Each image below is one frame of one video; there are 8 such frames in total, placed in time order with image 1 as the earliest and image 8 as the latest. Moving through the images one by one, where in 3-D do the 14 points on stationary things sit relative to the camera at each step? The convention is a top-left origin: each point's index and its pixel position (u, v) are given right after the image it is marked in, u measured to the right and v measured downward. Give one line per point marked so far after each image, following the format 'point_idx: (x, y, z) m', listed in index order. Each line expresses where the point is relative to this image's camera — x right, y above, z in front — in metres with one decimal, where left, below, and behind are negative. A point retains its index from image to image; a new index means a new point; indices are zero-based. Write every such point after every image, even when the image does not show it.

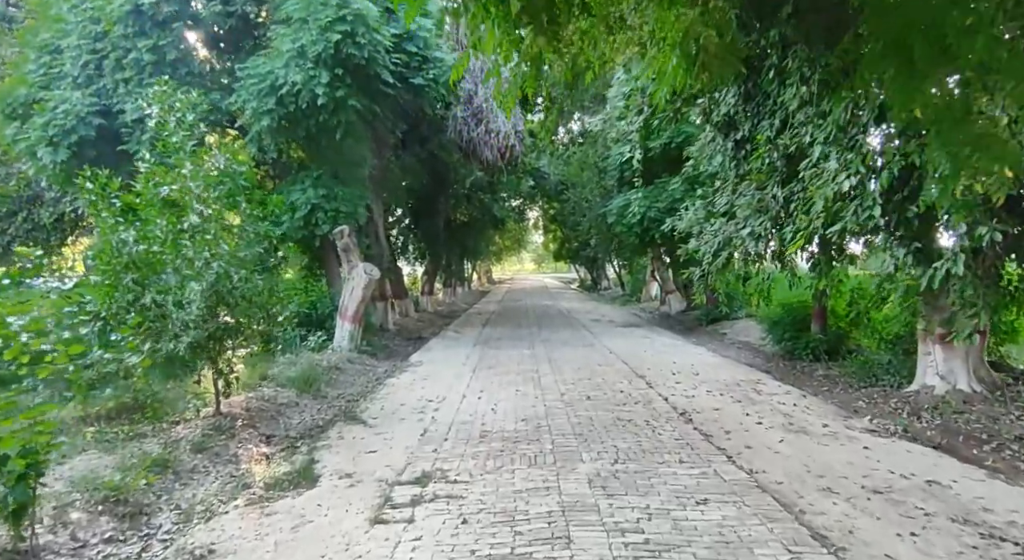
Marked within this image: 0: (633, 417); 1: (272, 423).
0: (+1.2, -1.4, +7.3) m
1: (-2.6, -1.5, +8.0) m
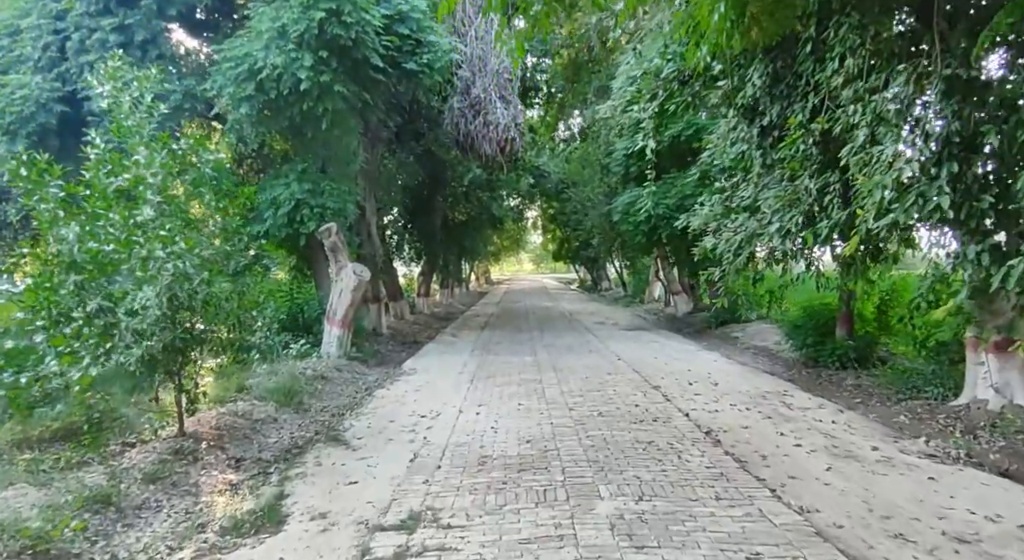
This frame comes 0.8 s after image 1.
0: (+1.2, -1.4, +6.4) m
1: (-2.6, -1.6, +7.1) m
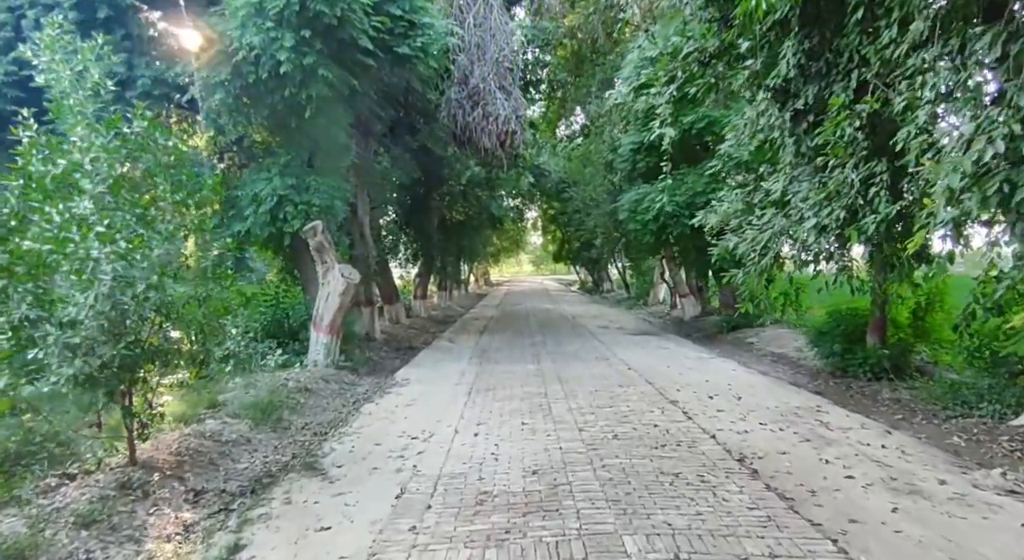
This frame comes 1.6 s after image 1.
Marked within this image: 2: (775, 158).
0: (+1.3, -1.4, +5.5) m
1: (-2.5, -1.6, +6.1) m
2: (+3.0, +1.4, +8.5) m
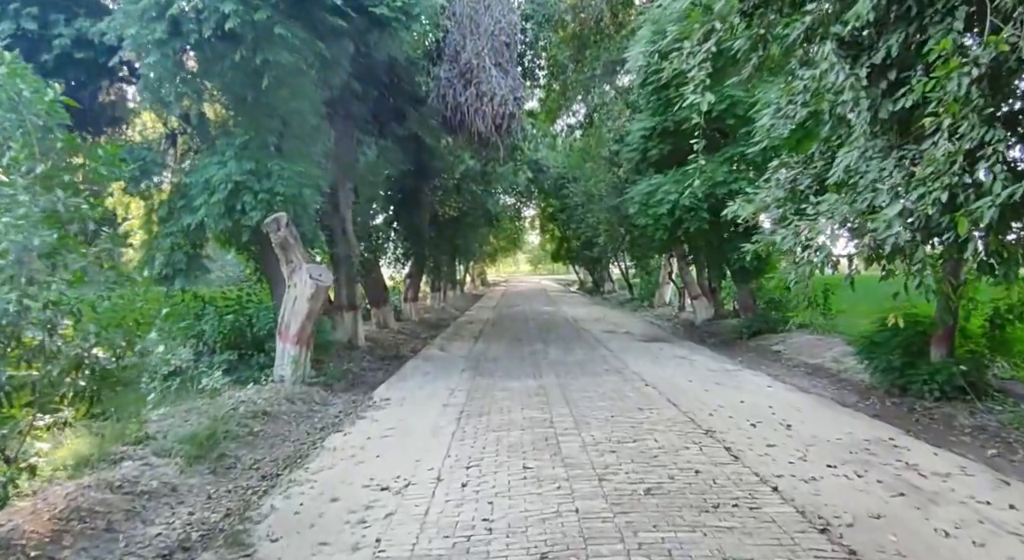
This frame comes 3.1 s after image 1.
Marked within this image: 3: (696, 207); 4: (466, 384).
0: (+1.2, -1.4, +3.9) m
1: (-2.5, -1.6, +4.5) m
2: (+3.0, +1.4, +6.9) m
3: (+3.3, +1.3, +13.3) m
4: (-0.6, -1.4, +10.1) m
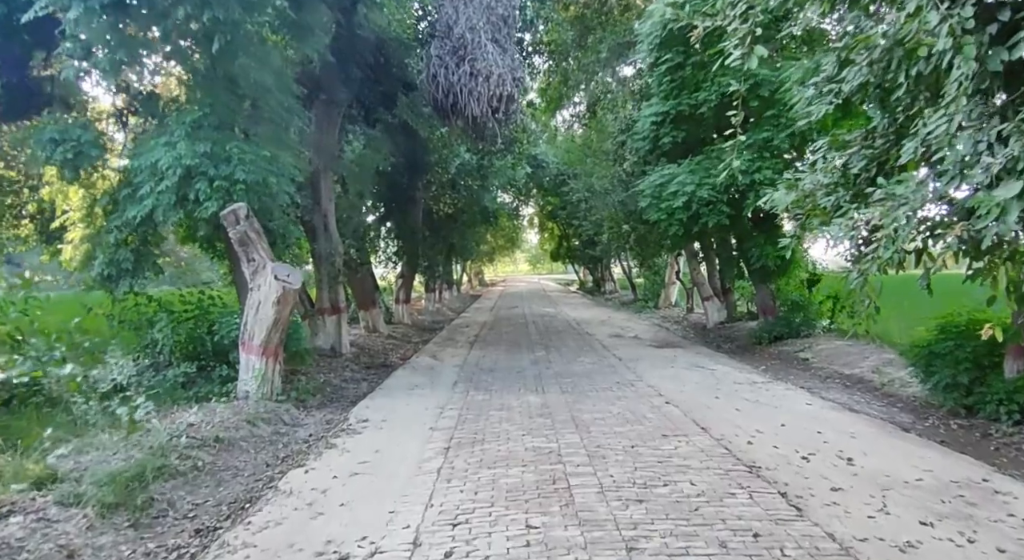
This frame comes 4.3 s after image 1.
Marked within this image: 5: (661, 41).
0: (+1.2, -1.4, +2.6) m
1: (-2.5, -1.6, +3.2) m
2: (+3.0, +1.4, +5.6) m
3: (+3.3, +1.3, +12.0) m
4: (-0.6, -1.4, +8.8) m
5: (+2.5, +4.0, +12.2) m
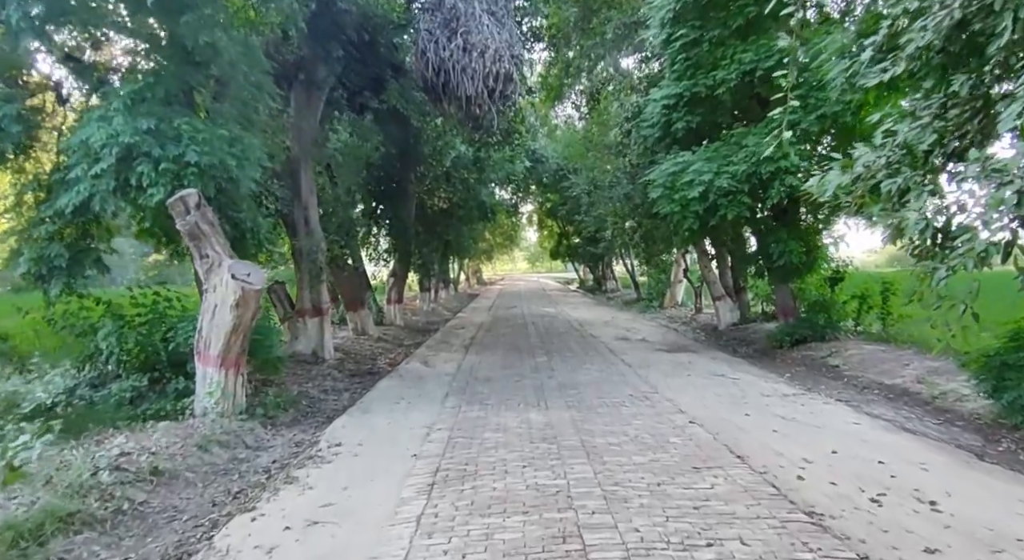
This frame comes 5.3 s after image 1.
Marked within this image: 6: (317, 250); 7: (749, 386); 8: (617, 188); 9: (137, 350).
0: (+1.2, -1.4, +1.5) m
1: (-2.5, -1.6, +2.1) m
2: (+3.0, +1.4, +4.4) m
3: (+3.3, +1.4, +10.9) m
4: (-0.7, -1.4, +7.6) m
5: (+2.4, +4.0, +11.1) m
6: (-3.3, +0.5, +12.3) m
7: (+3.0, -1.3, +9.3) m
8: (+2.6, +2.3, +18.3) m
9: (-4.0, -0.7, +7.9) m
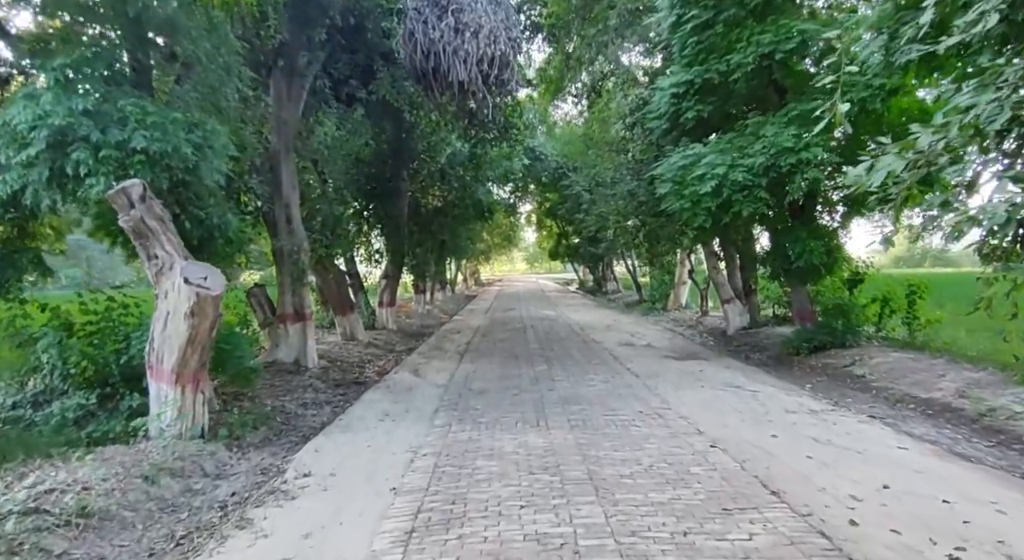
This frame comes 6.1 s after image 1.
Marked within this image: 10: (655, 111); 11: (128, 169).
0: (+1.2, -1.5, +0.6) m
1: (-2.6, -1.7, +1.2) m
2: (+2.9, +1.3, +3.5) m
3: (+3.2, +1.3, +10.0) m
4: (-0.7, -1.5, +6.7) m
5: (+2.4, +3.9, +10.2) m
6: (-3.3, +0.5, +11.4) m
7: (+3.0, -1.4, +8.4) m
8: (+2.5, +2.2, +17.4) m
9: (-4.0, -0.8, +7.0) m
10: (+2.3, +2.7, +11.7) m
11: (-3.0, +0.9, +5.8) m
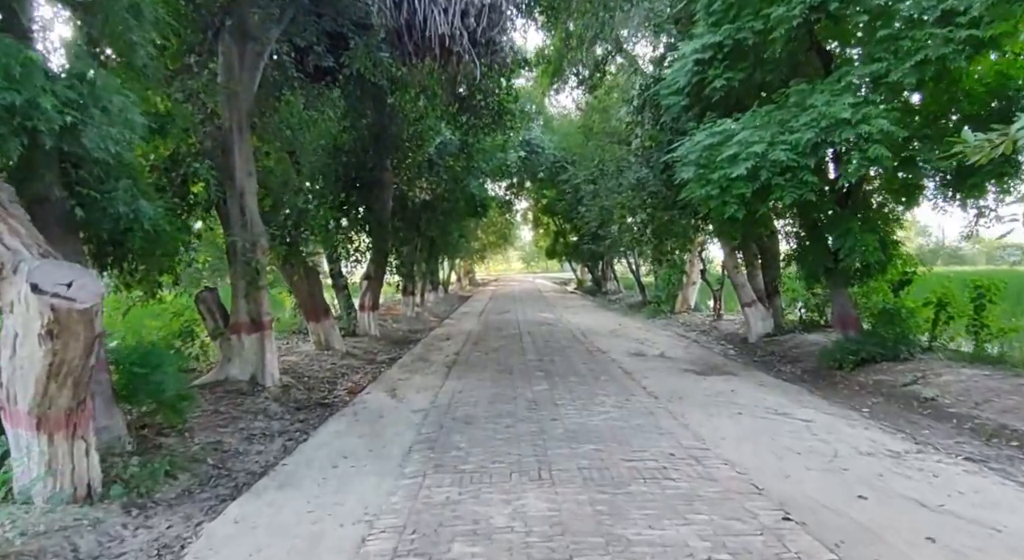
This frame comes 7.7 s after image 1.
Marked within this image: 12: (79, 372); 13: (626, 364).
0: (+1.2, -1.5, -1.2) m
1: (-2.6, -1.7, -0.6) m
2: (+2.9, +1.3, +1.8) m
3: (+3.1, +1.3, +8.2) m
4: (-0.7, -1.5, +5.0) m
5: (+2.3, +3.9, +8.4) m
6: (-3.4, +0.4, +9.6) m
7: (+2.9, -1.4, +6.7) m
8: (+2.4, +2.2, +15.6) m
9: (-4.1, -0.8, +5.2) m
10: (+2.2, +2.7, +10.0) m
11: (-3.1, +0.8, +4.0) m
12: (-2.7, -0.5, +4.7) m
13: (+1.8, -1.3, +11.4) m
